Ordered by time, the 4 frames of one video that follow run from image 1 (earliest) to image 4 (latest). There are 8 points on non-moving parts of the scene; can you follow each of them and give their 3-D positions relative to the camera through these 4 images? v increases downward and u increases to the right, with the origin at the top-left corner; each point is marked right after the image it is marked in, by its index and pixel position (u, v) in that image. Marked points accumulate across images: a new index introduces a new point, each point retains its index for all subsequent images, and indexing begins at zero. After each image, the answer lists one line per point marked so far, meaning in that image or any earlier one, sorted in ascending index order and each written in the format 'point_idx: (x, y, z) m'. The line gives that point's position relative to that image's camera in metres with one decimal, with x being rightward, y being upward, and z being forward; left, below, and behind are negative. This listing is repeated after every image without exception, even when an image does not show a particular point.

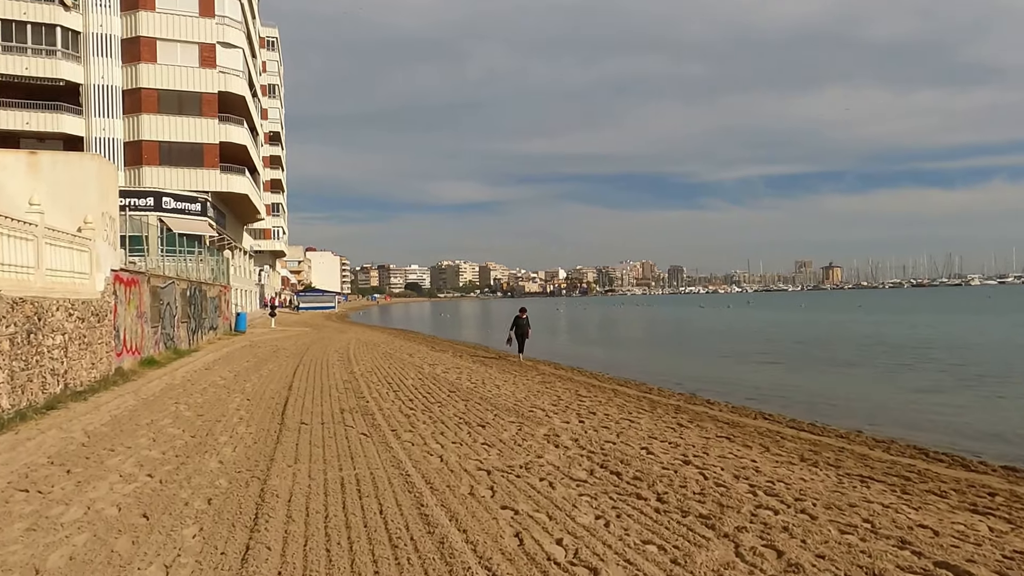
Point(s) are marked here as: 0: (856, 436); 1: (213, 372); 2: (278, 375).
0: (+4.9, -2.1, +10.7) m
1: (-7.2, -2.0, +18.4) m
2: (-5.5, -2.0, +17.8) m
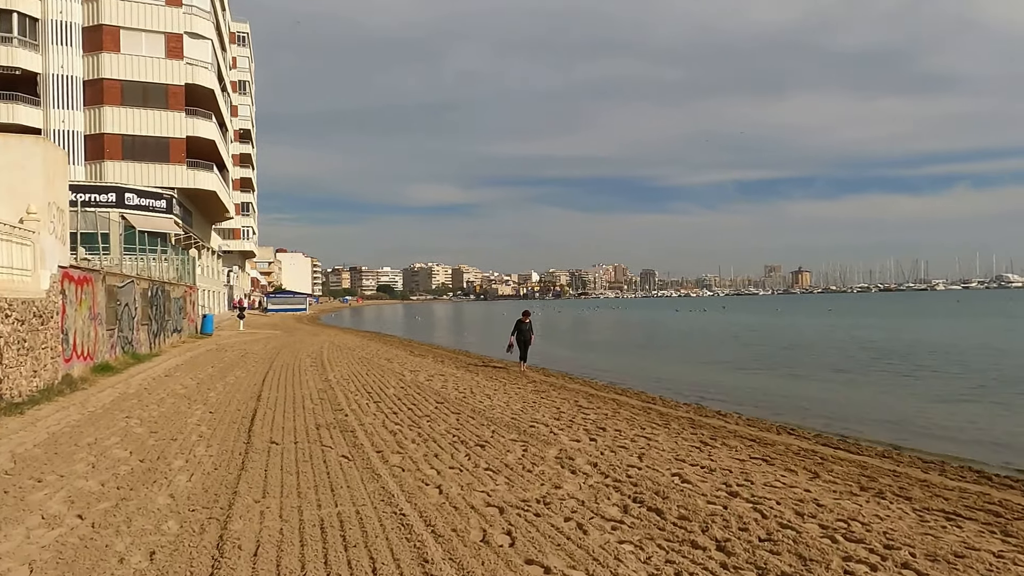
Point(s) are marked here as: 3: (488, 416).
0: (+4.9, -2.1, +9.6) m
1: (-7.5, -2.0, +16.8) m
2: (-5.7, -2.0, +16.2) m
3: (-0.4, -1.9, +11.5) m
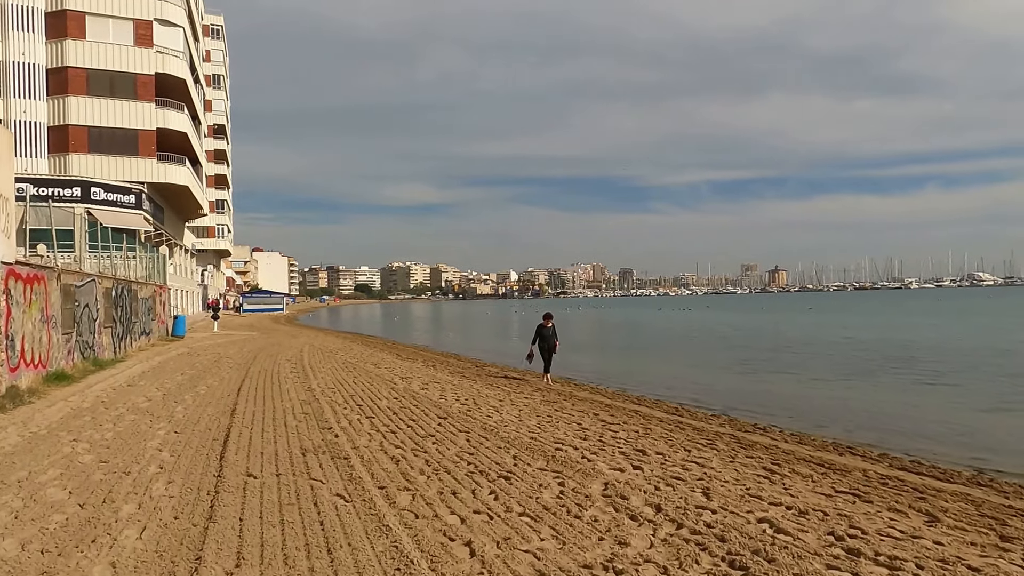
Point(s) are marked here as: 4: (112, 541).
0: (+5.2, -2.1, +8.1) m
1: (-7.4, -2.0, +15.0) m
2: (-5.6, -2.0, +14.5) m
3: (-0.1, -1.9, +9.9) m
4: (-2.9, -1.8, +5.5) m
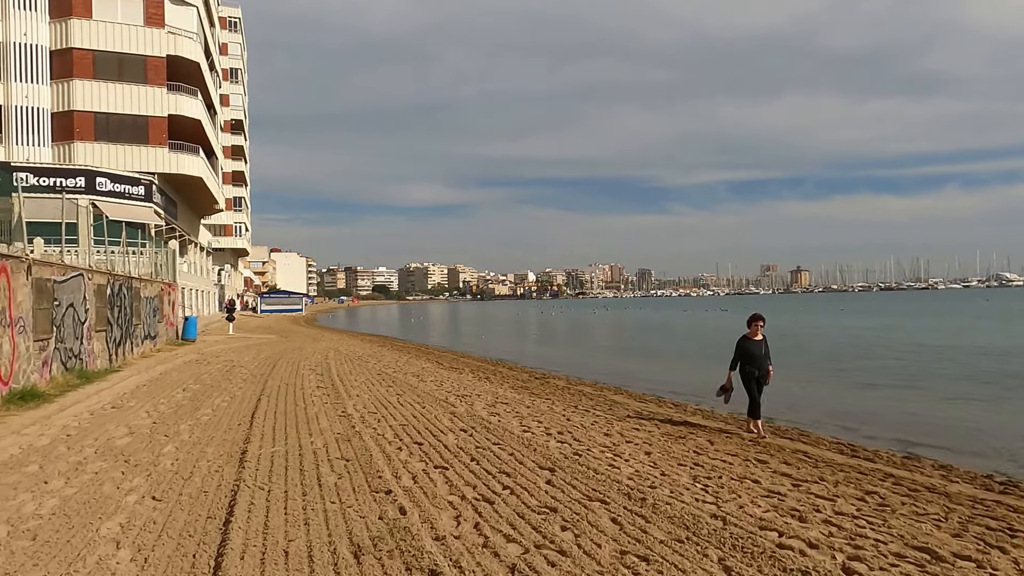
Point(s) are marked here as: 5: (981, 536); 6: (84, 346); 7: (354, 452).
0: (+6.5, -2.0, +4.3) m
1: (-5.9, -1.9, +11.5) m
2: (-4.1, -1.9, +10.9) m
3: (+1.3, -1.8, +6.2) m
4: (-1.6, -1.7, +1.9) m
5: (+3.5, -1.9, +5.7) m
6: (-9.6, -1.3, +17.1) m
7: (-1.8, -1.9, +8.7) m
